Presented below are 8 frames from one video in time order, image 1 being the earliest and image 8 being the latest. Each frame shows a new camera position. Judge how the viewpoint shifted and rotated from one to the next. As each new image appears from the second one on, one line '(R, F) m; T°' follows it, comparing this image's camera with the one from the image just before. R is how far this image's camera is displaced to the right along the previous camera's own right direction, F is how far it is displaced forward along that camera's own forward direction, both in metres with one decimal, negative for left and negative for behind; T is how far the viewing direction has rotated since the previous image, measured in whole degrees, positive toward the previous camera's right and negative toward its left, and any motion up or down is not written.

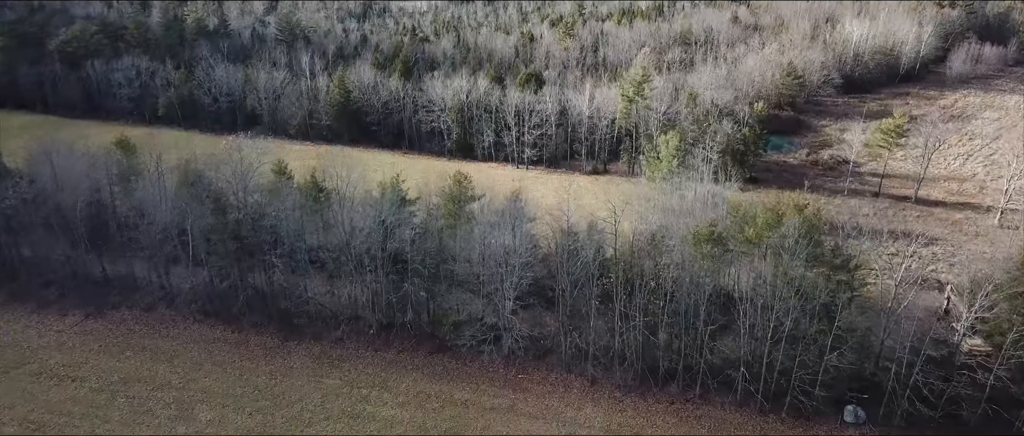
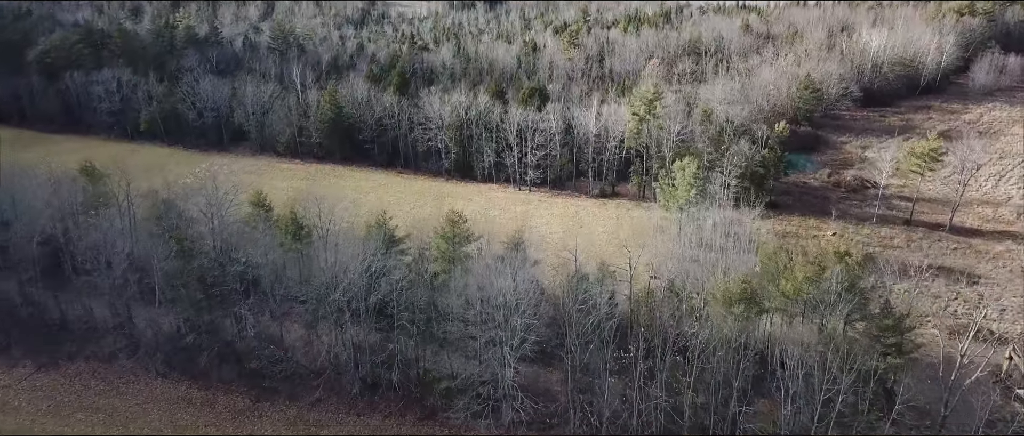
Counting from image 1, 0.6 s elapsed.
(0.0, +2.9) m; 0°
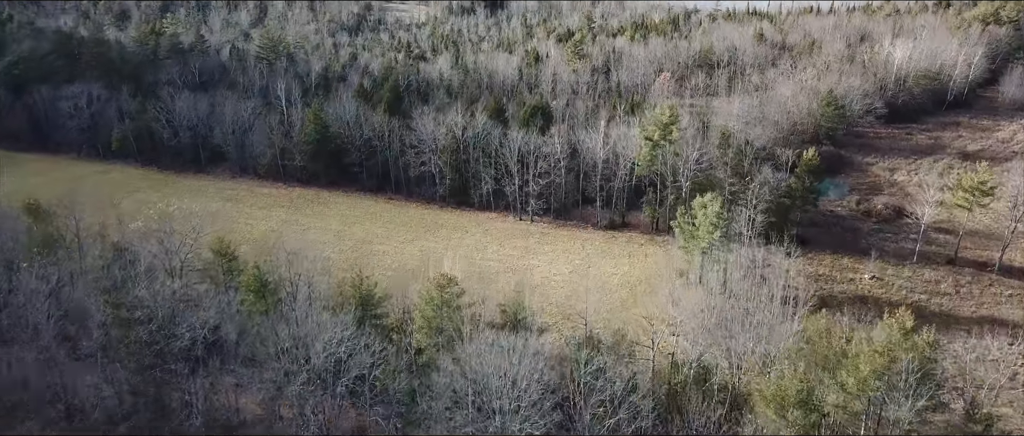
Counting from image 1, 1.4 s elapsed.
(+0.1, +3.6) m; 0°
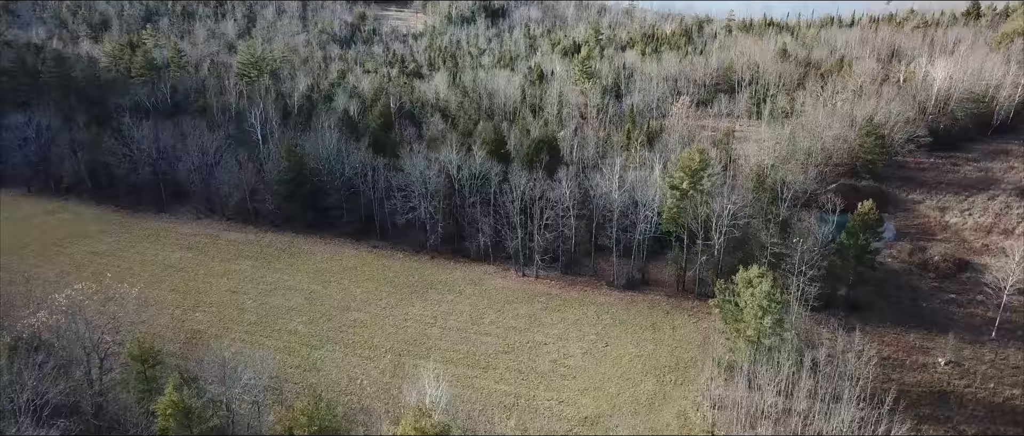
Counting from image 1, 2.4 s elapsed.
(0.0, +5.2) m; 0°
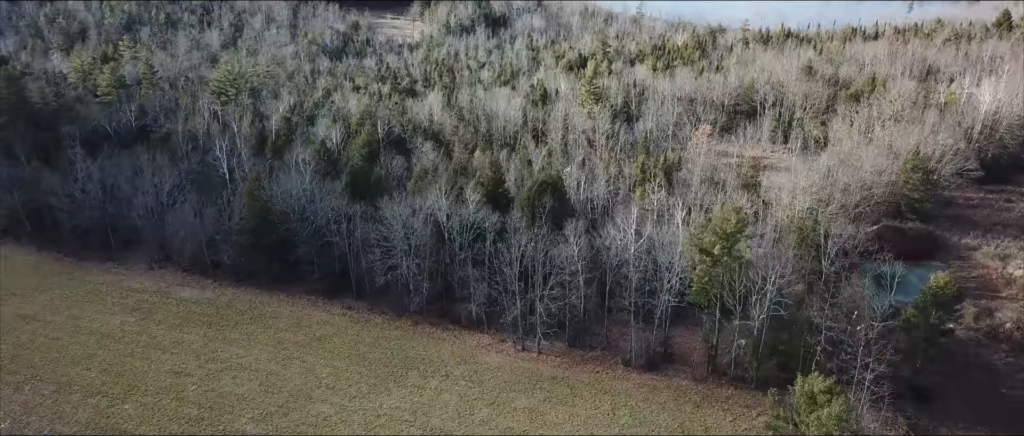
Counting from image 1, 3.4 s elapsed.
(+0.2, +5.1) m; 0°
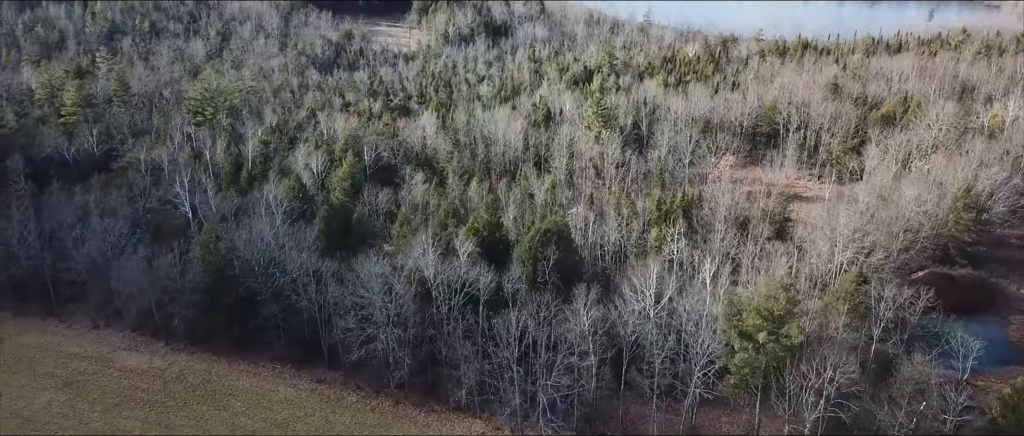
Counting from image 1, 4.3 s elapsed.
(+0.1, +4.4) m; 0°
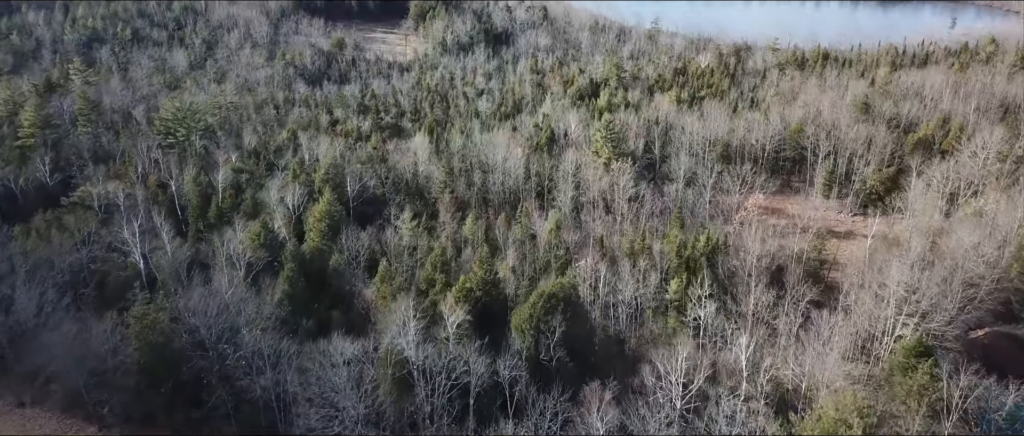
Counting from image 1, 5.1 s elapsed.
(+0.1, +4.4) m; 0°
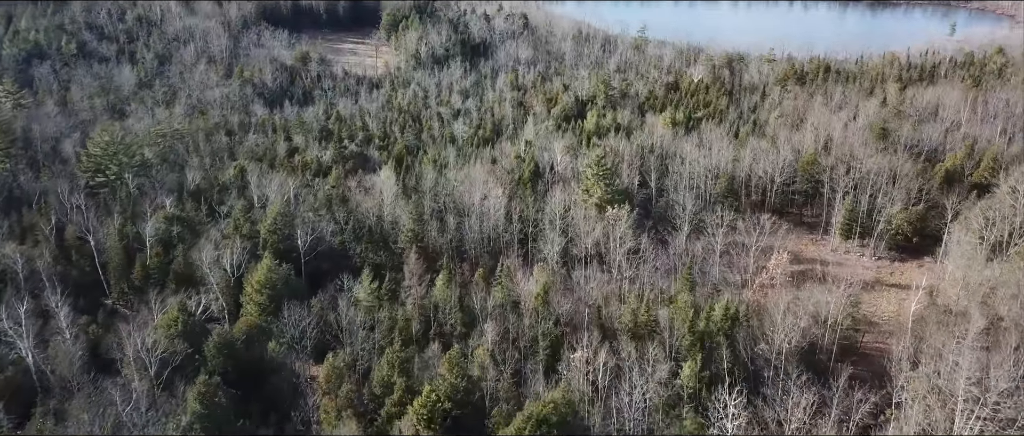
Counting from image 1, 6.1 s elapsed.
(+0.2, +5.4) m; +1°
